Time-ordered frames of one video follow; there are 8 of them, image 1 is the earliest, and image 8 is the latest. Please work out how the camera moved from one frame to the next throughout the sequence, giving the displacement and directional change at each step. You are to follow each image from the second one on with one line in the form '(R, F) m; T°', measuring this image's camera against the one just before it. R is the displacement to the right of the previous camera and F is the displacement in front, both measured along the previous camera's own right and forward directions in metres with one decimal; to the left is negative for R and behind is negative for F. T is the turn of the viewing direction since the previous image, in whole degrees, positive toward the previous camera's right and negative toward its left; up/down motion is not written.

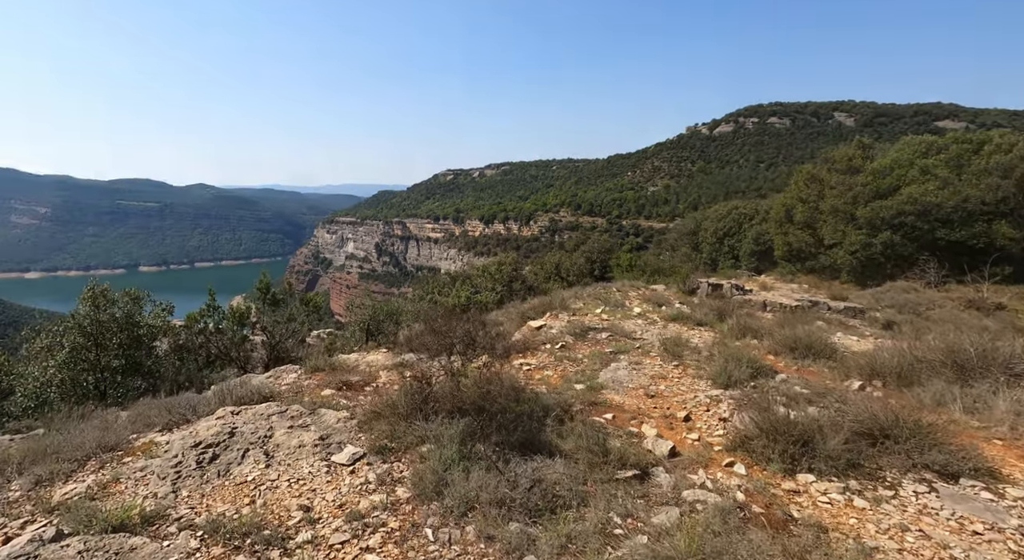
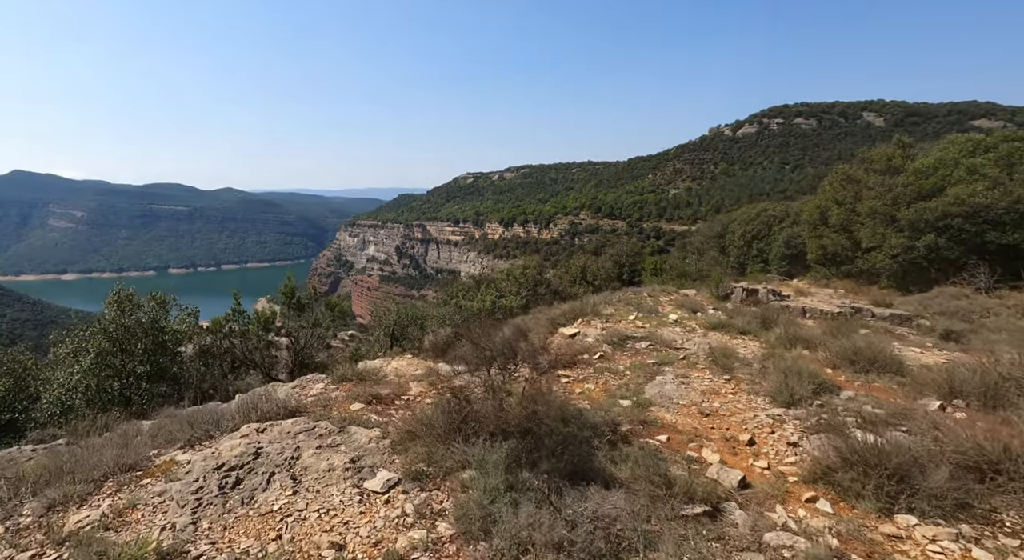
(-0.2, +0.4) m; -2°
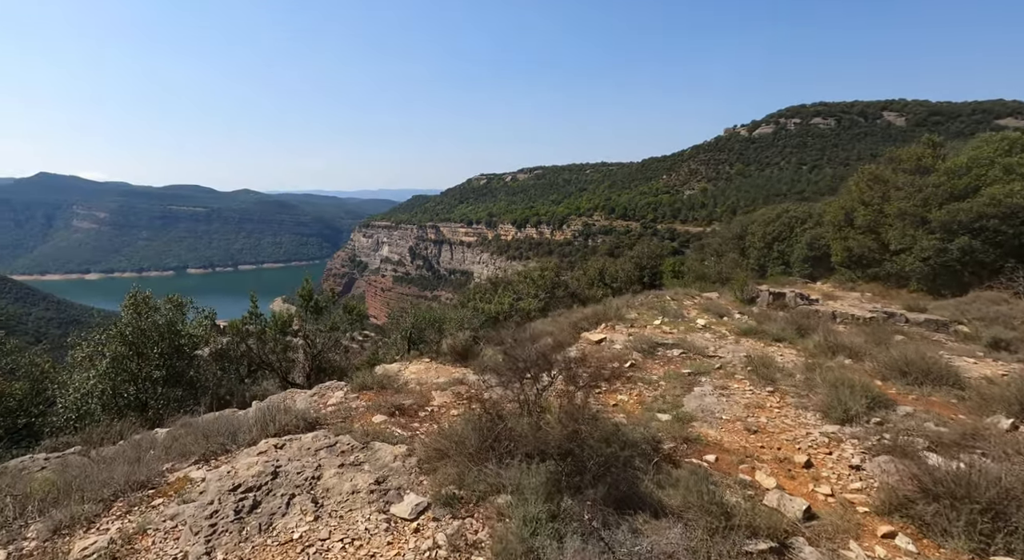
(-0.2, +0.4) m; -1°
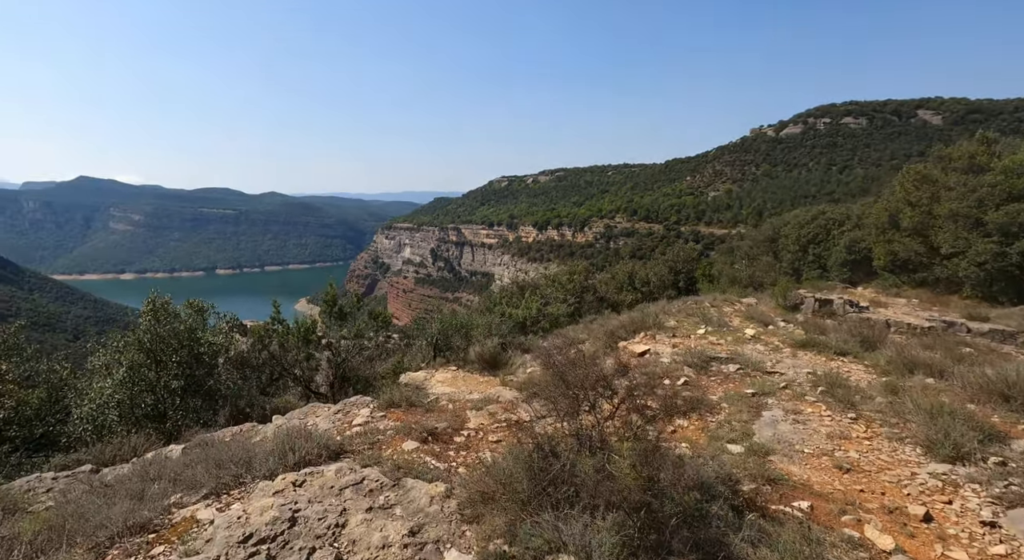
(-0.3, +0.7) m; -2°
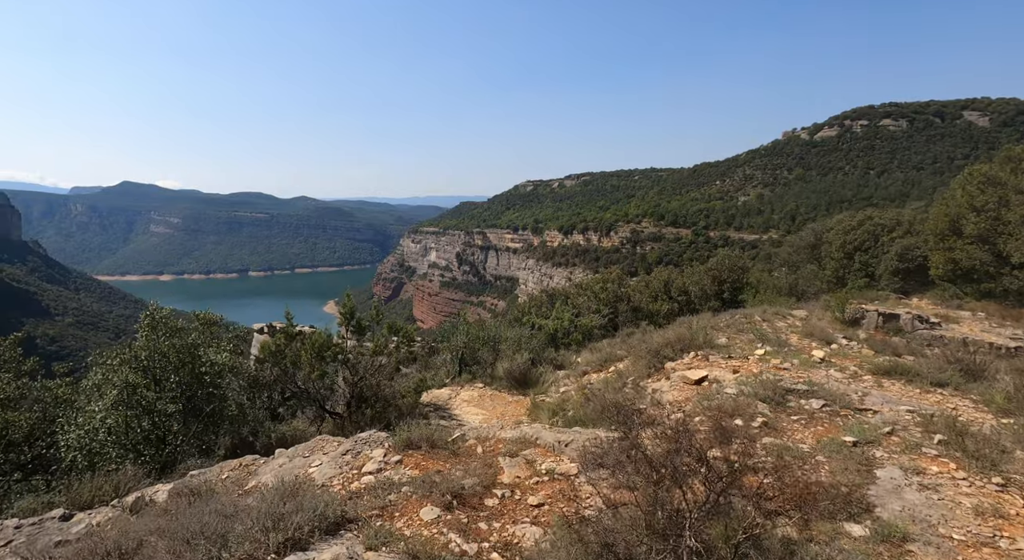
(-0.2, +1.1) m; -3°
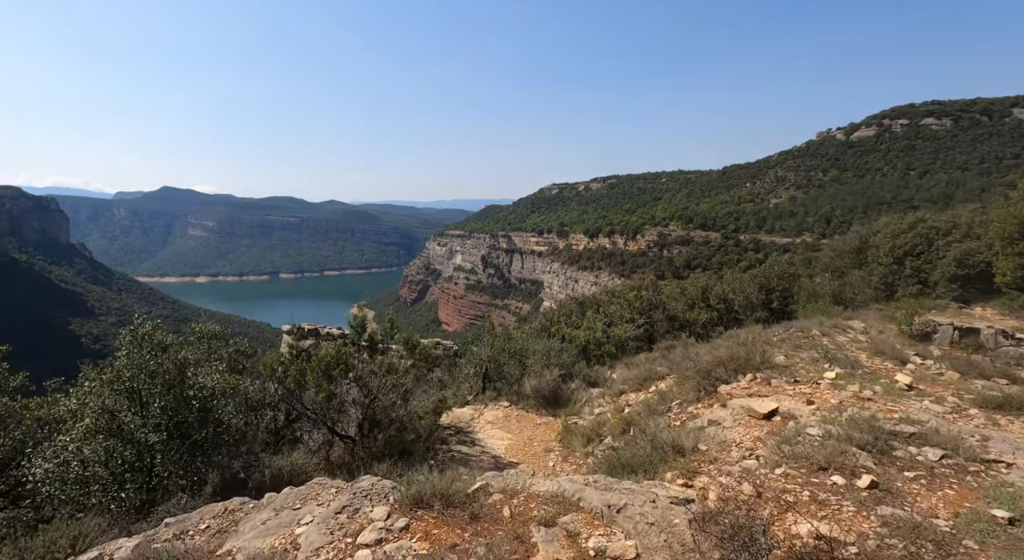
(-0.1, +1.2) m; -3°
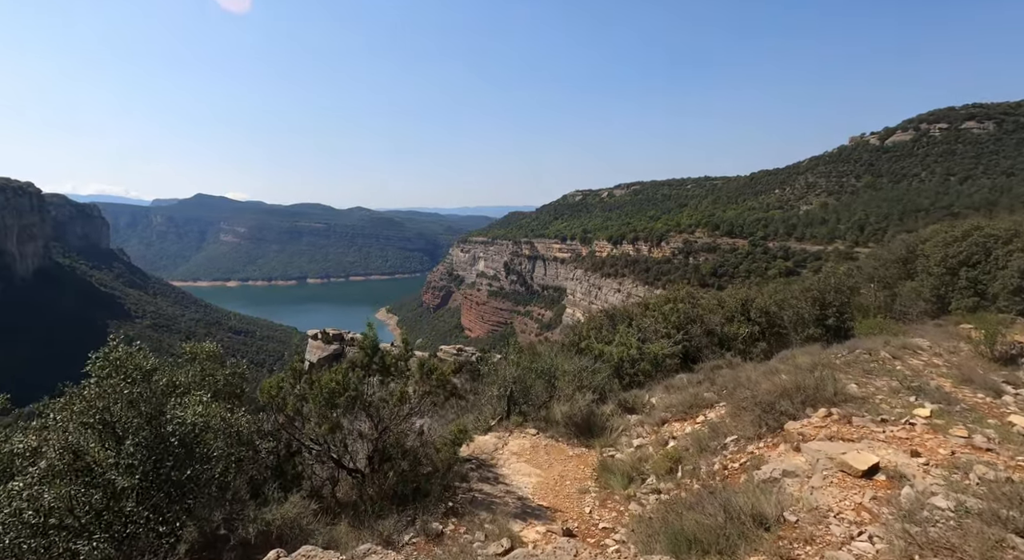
(-0.1, +1.2) m; -2°
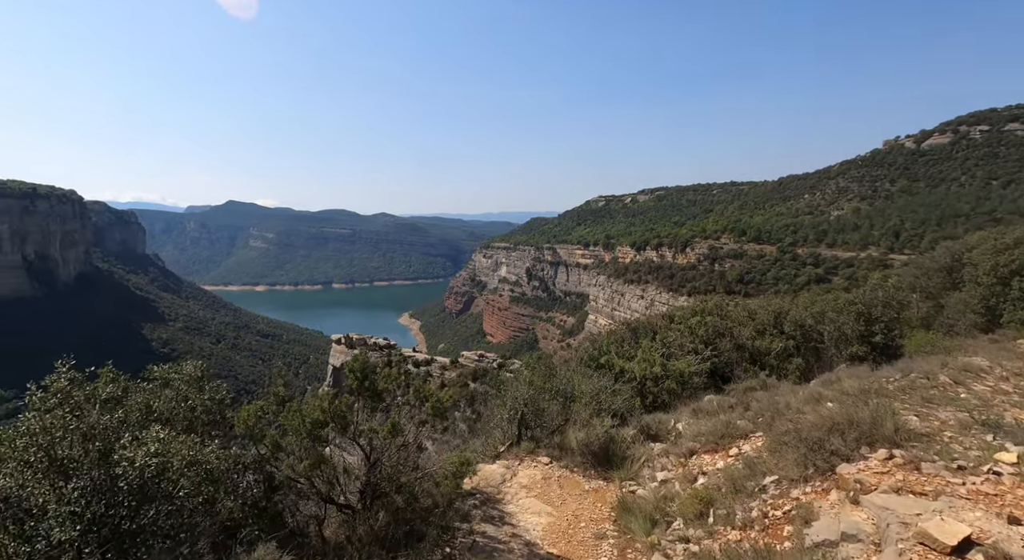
(+0.2, +1.0) m; -2°
